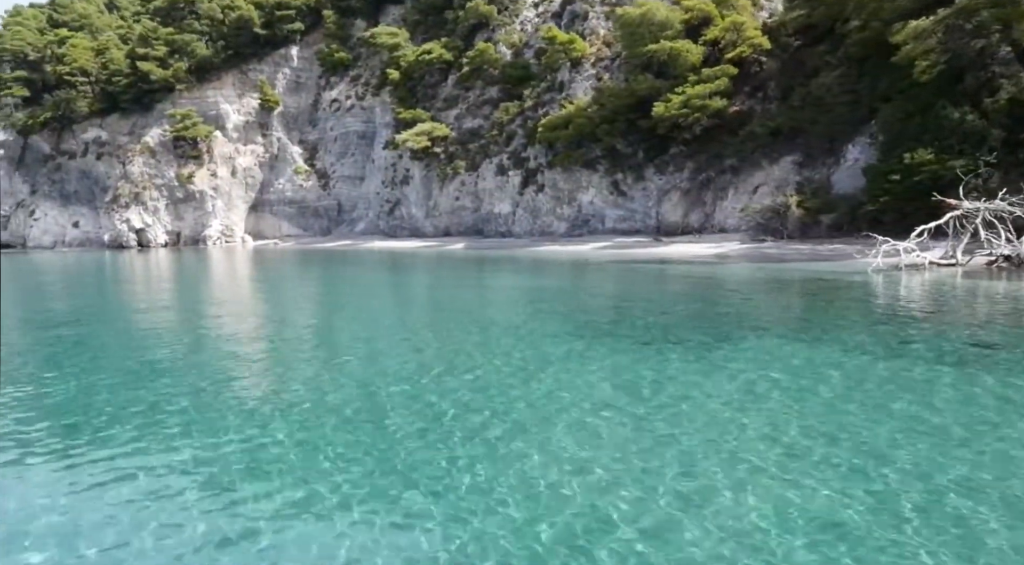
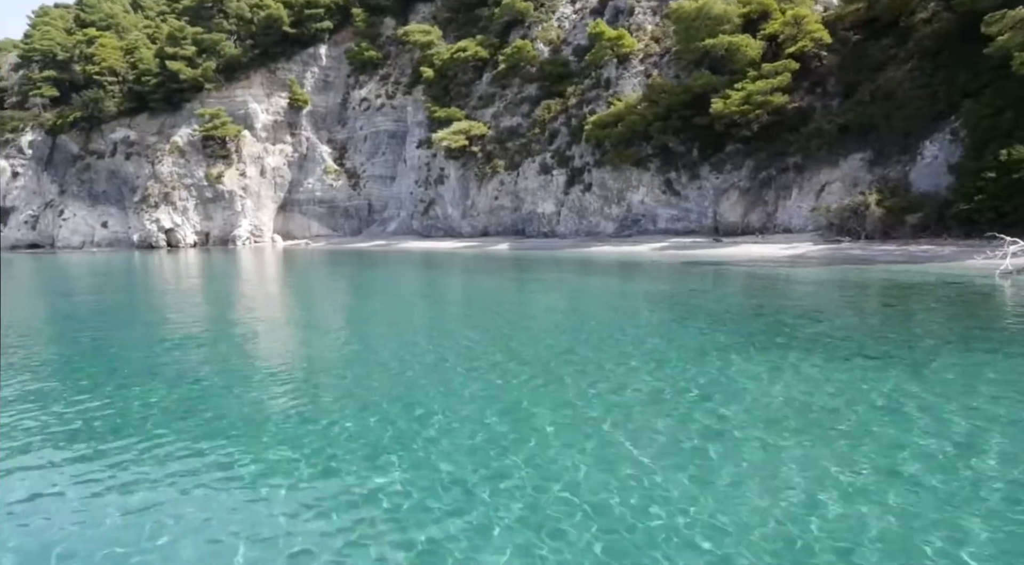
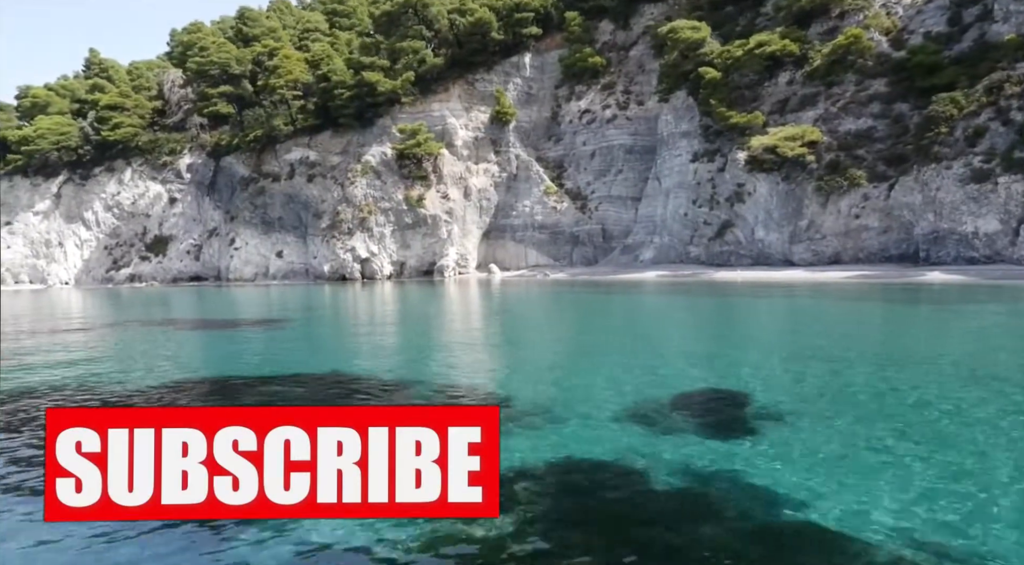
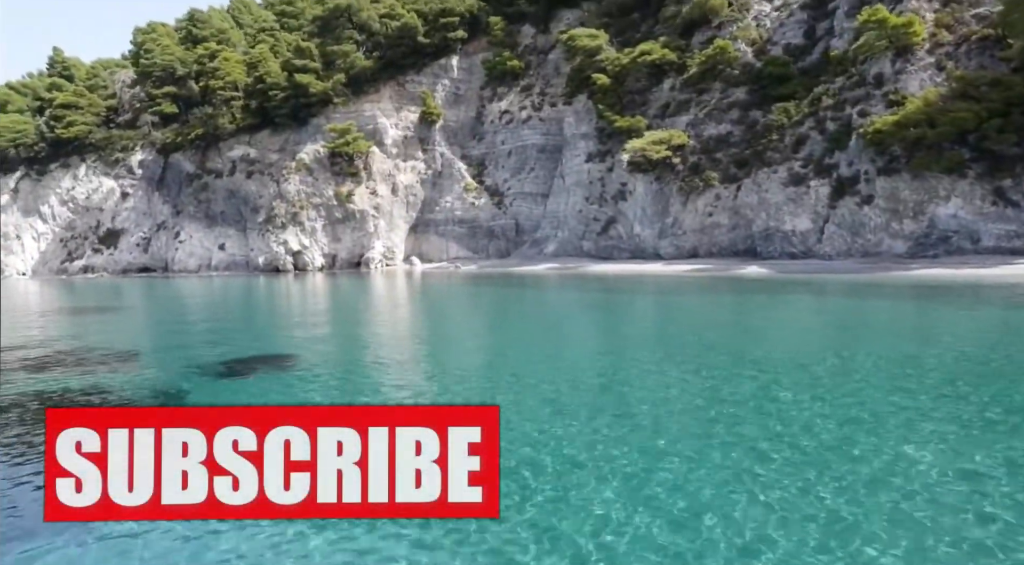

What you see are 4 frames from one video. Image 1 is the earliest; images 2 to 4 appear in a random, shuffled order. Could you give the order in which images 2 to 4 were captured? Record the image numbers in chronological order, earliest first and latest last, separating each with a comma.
2, 4, 3
